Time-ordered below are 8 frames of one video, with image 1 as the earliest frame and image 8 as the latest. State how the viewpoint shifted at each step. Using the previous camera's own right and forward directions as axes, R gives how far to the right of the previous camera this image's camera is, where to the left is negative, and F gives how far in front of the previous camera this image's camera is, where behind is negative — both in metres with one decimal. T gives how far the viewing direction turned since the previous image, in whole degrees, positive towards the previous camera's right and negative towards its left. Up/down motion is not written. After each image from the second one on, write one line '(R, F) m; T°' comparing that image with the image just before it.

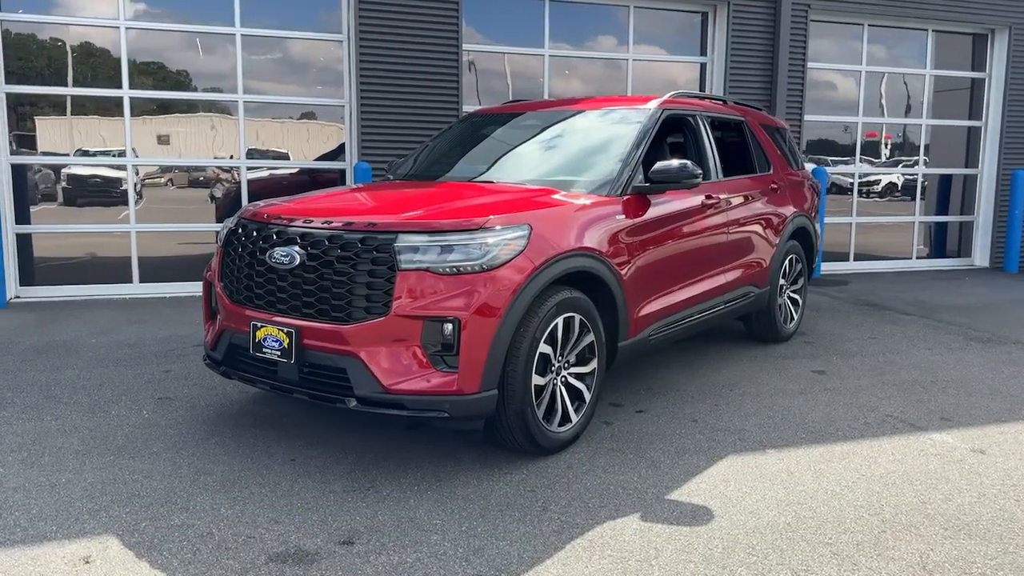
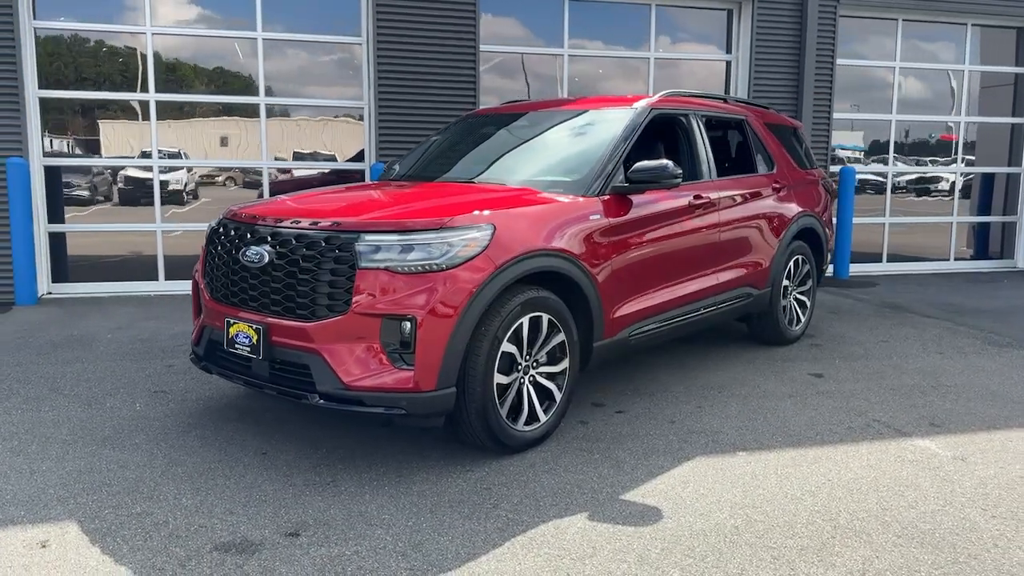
(+0.4, 0.0) m; -4°
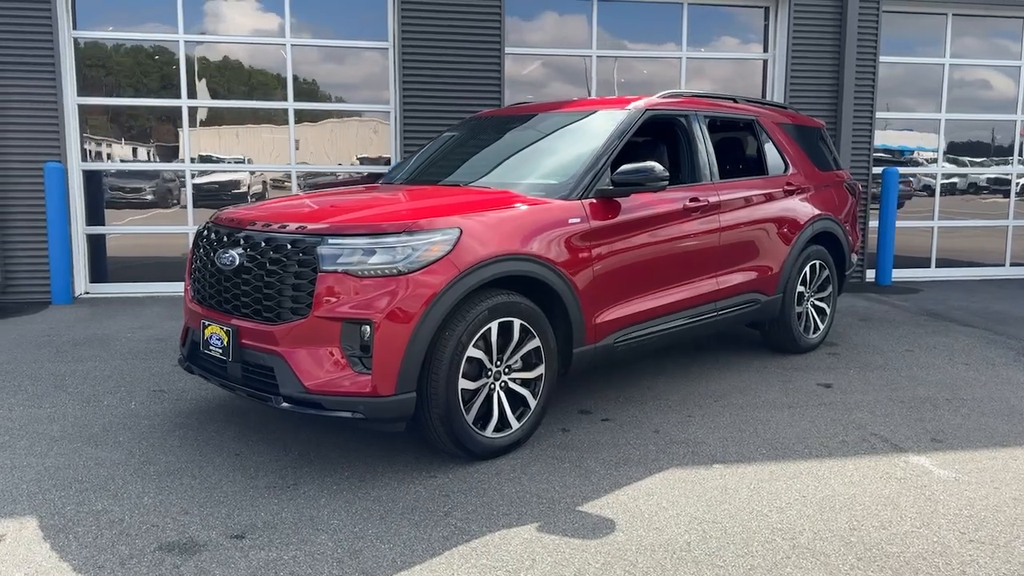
(+0.4, +0.1) m; -5°
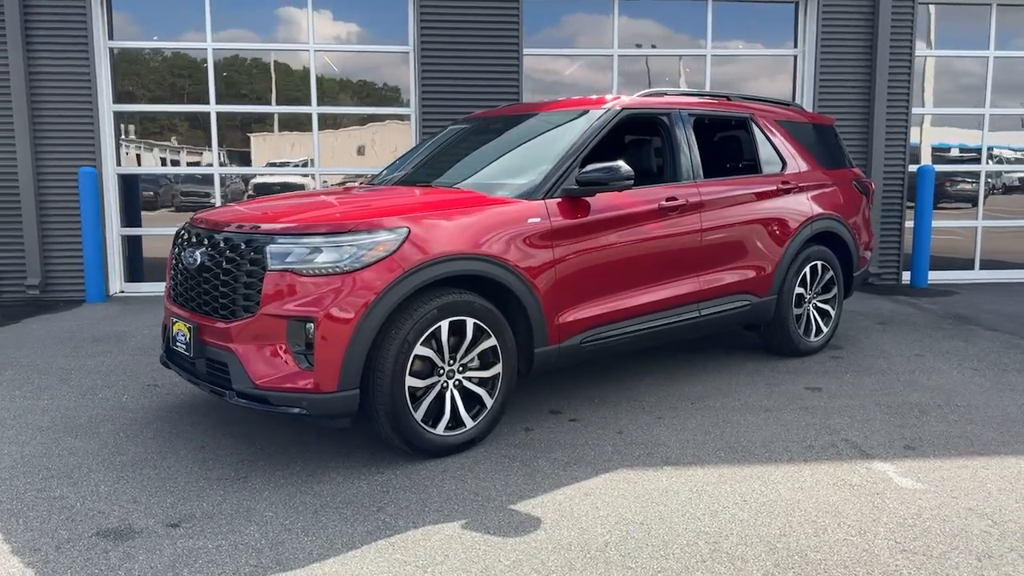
(+0.5, 0.0) m; -5°
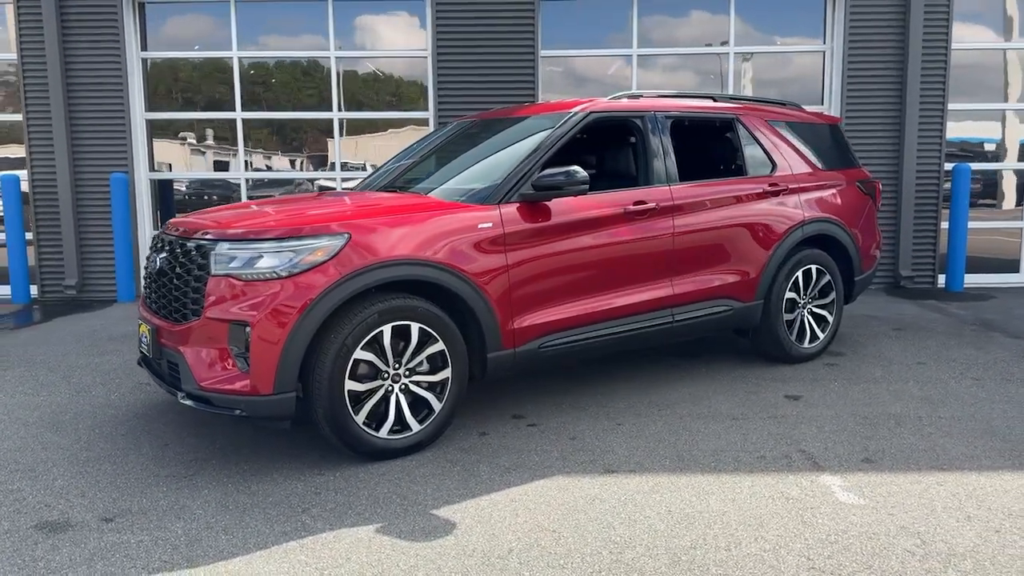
(+0.6, 0.0) m; -5°
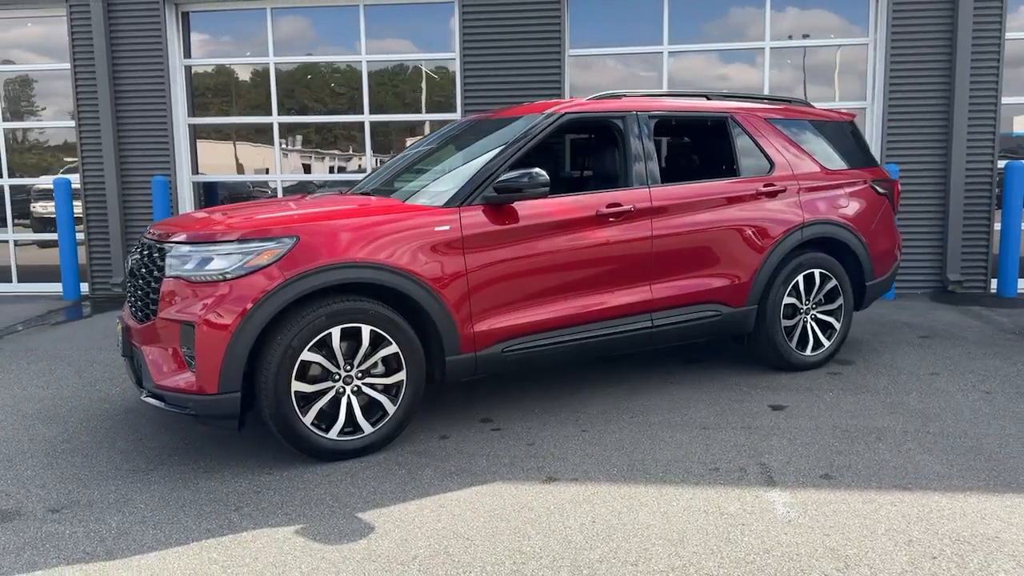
(+0.6, +0.1) m; -6°
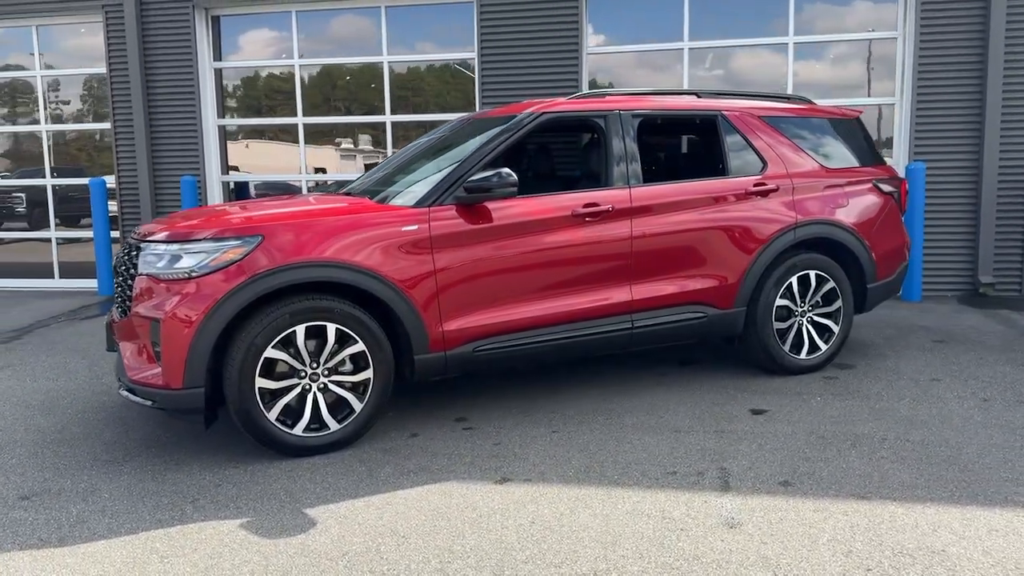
(+0.4, 0.0) m; -4°
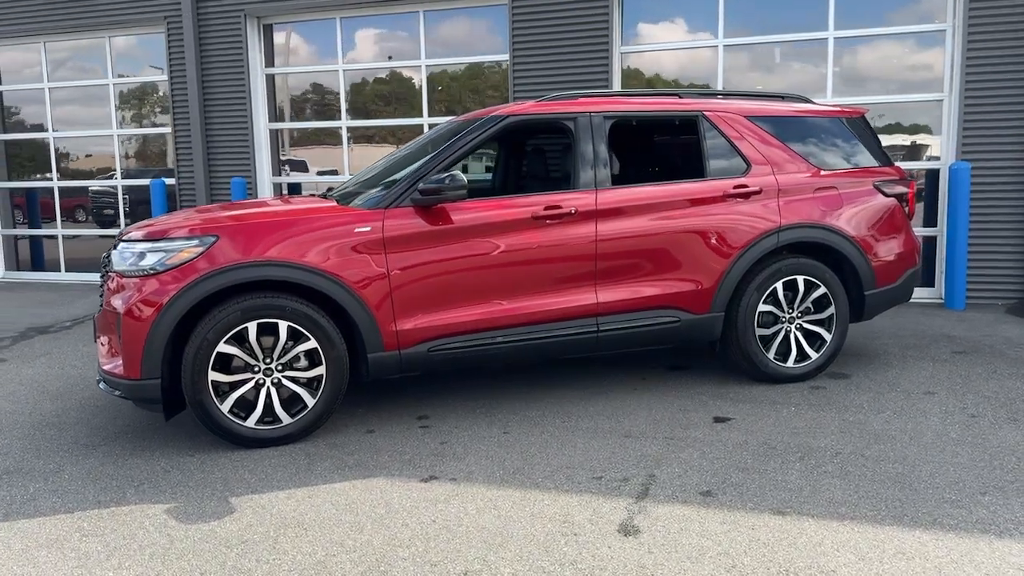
(+0.7, 0.0) m; -7°
